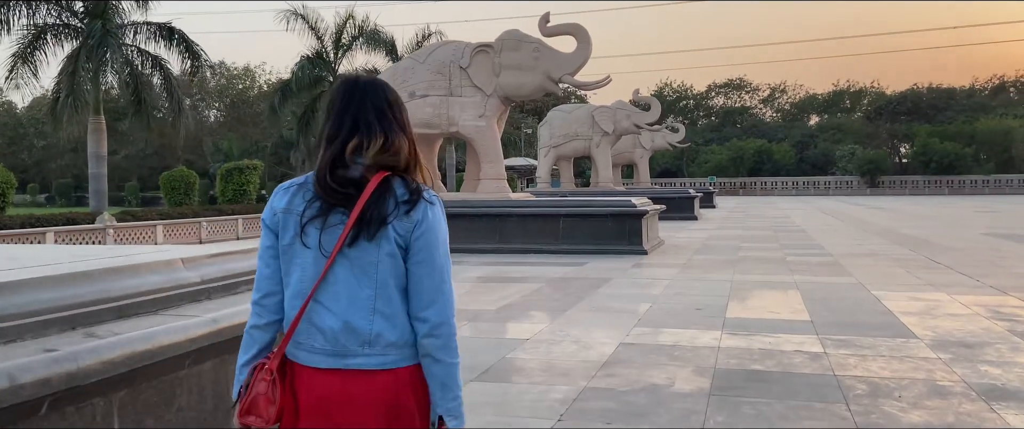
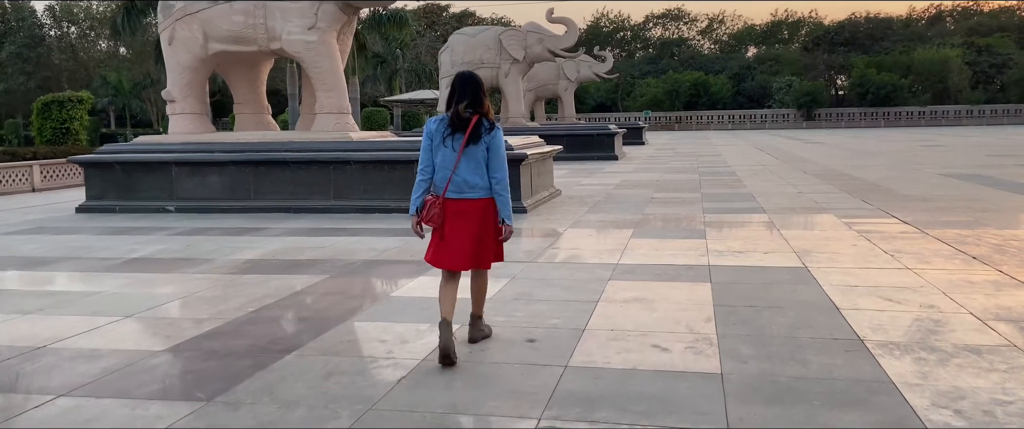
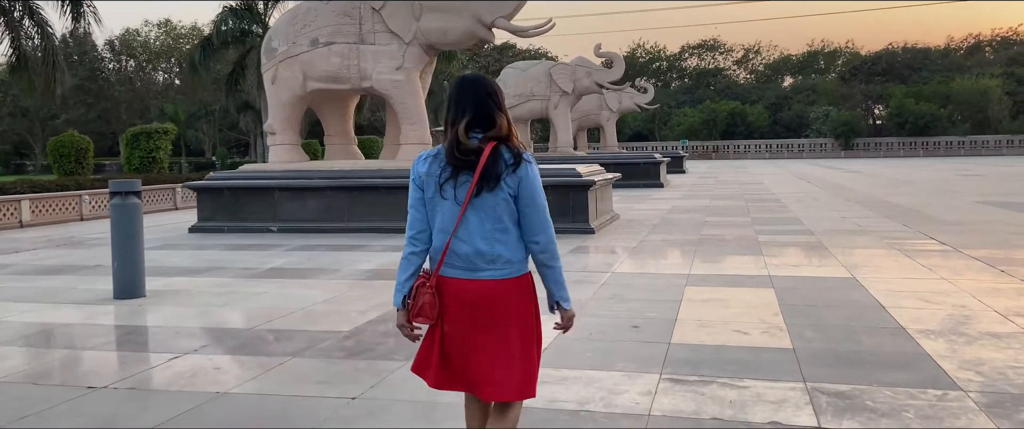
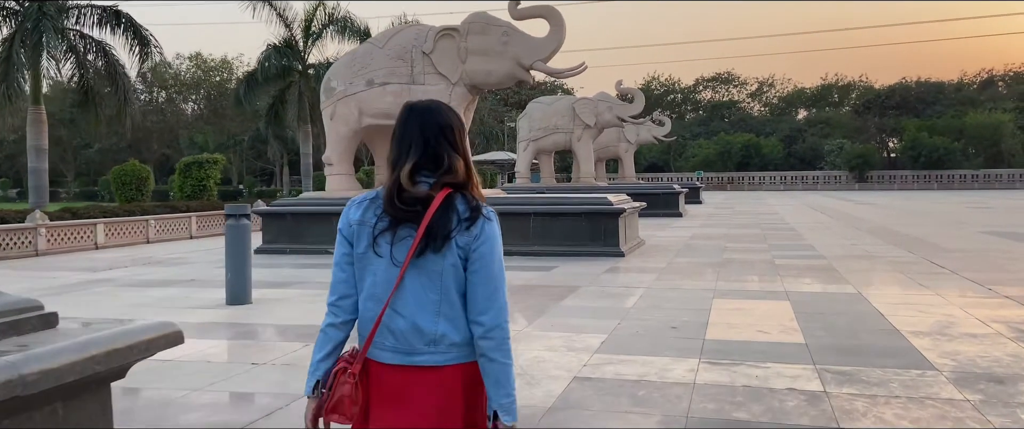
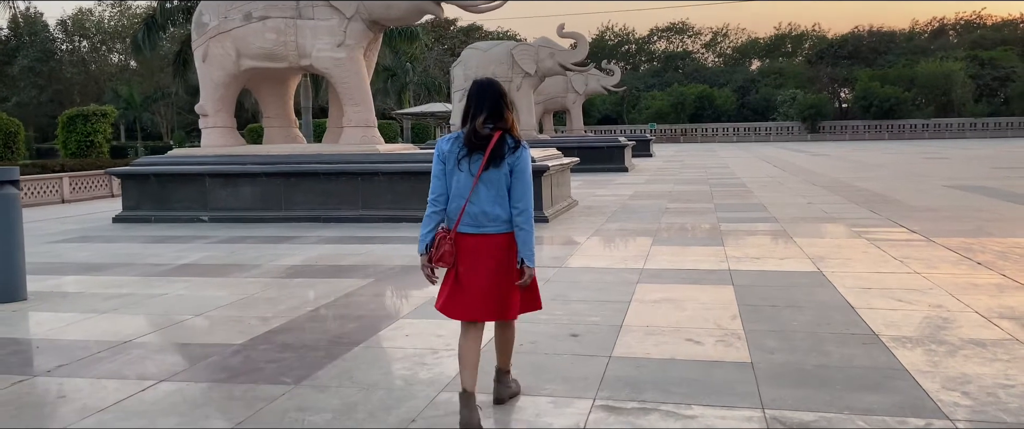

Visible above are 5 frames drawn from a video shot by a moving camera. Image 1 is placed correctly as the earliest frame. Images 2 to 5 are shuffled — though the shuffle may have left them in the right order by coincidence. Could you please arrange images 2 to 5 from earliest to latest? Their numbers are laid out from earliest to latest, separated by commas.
4, 3, 5, 2
